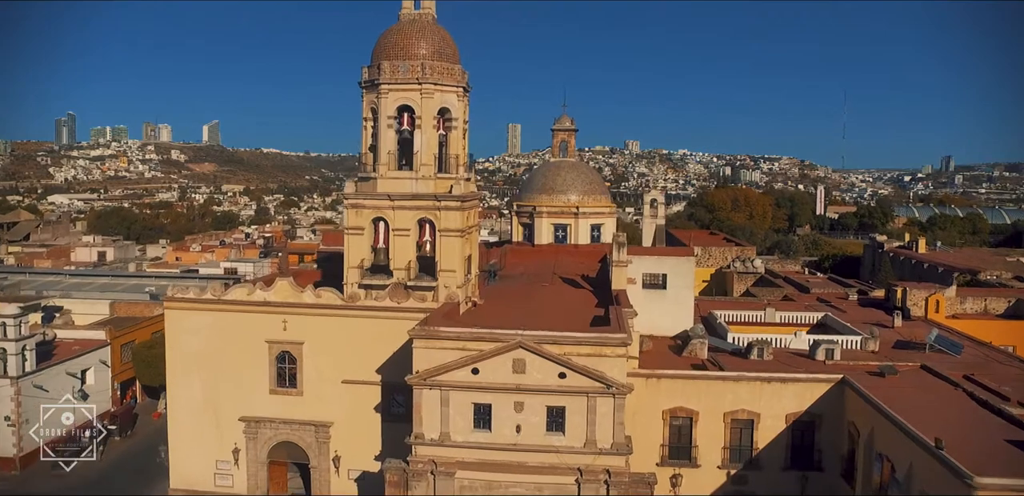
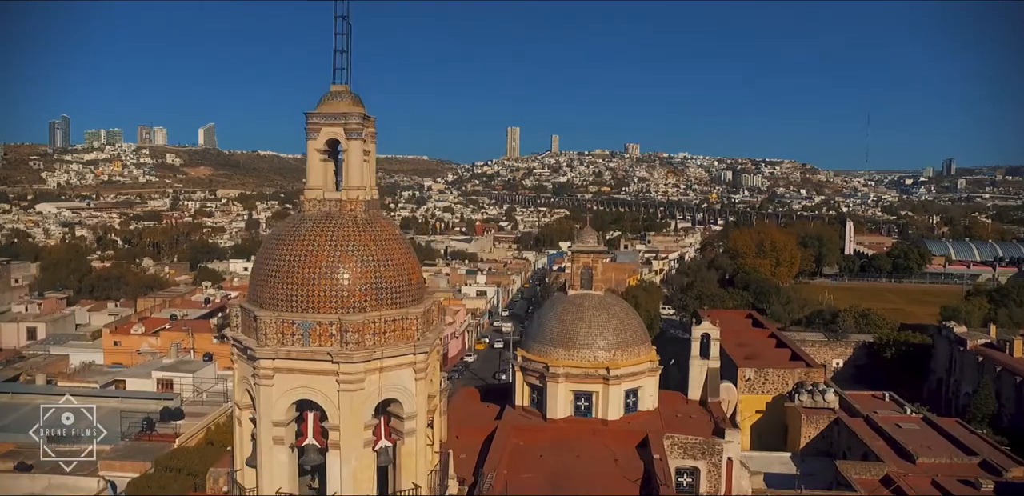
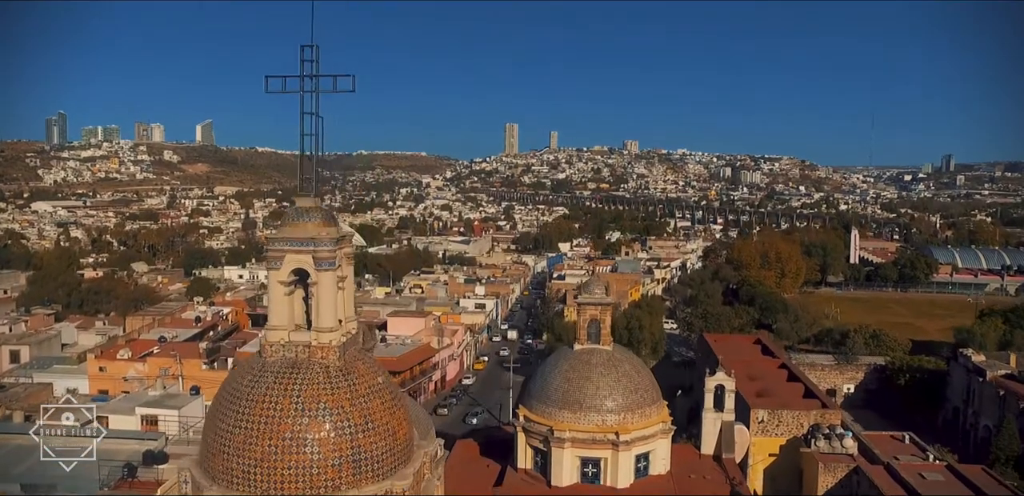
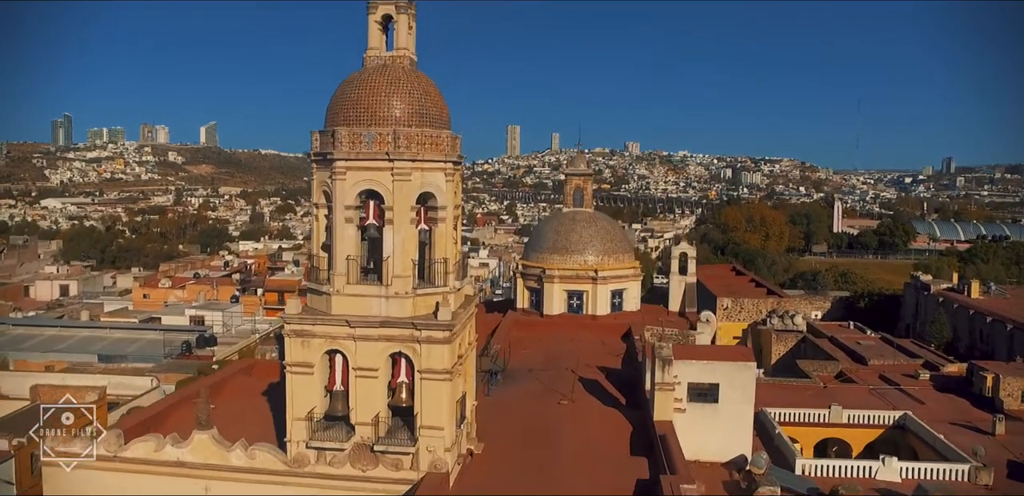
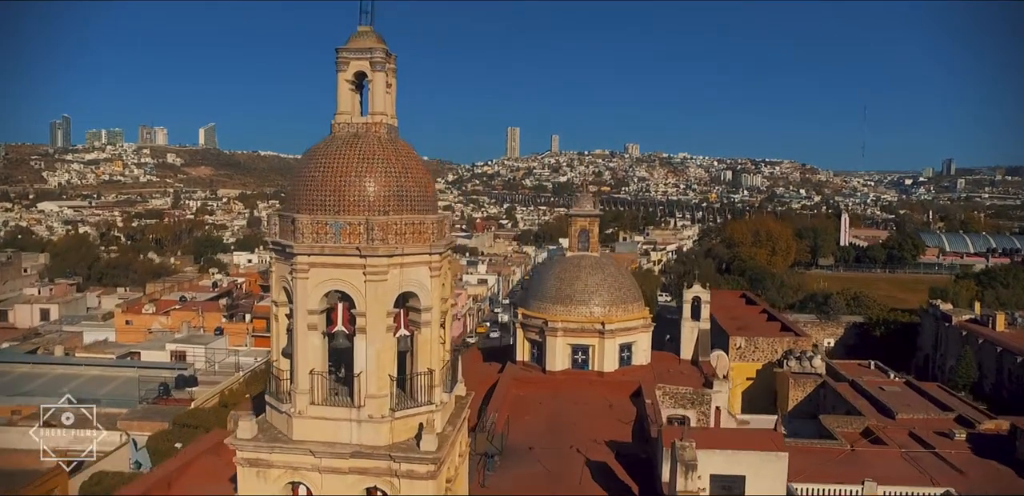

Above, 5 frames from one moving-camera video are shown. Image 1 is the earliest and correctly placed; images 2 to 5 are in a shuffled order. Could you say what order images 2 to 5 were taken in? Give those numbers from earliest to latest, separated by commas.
4, 5, 2, 3
